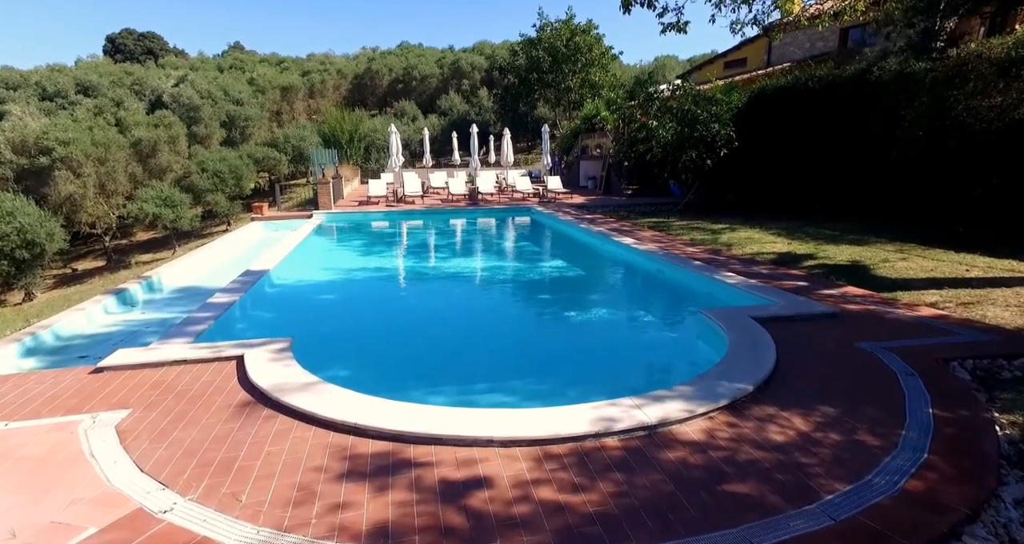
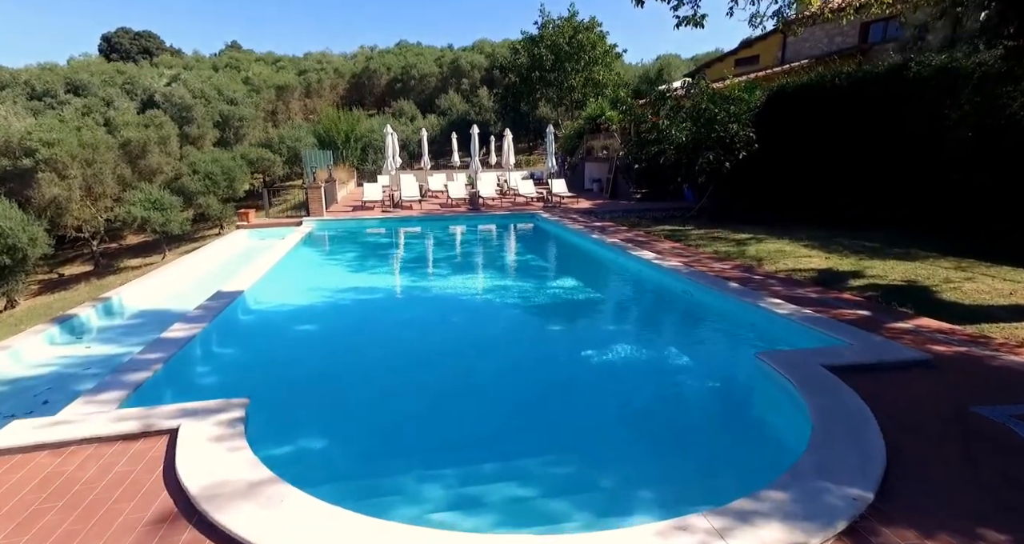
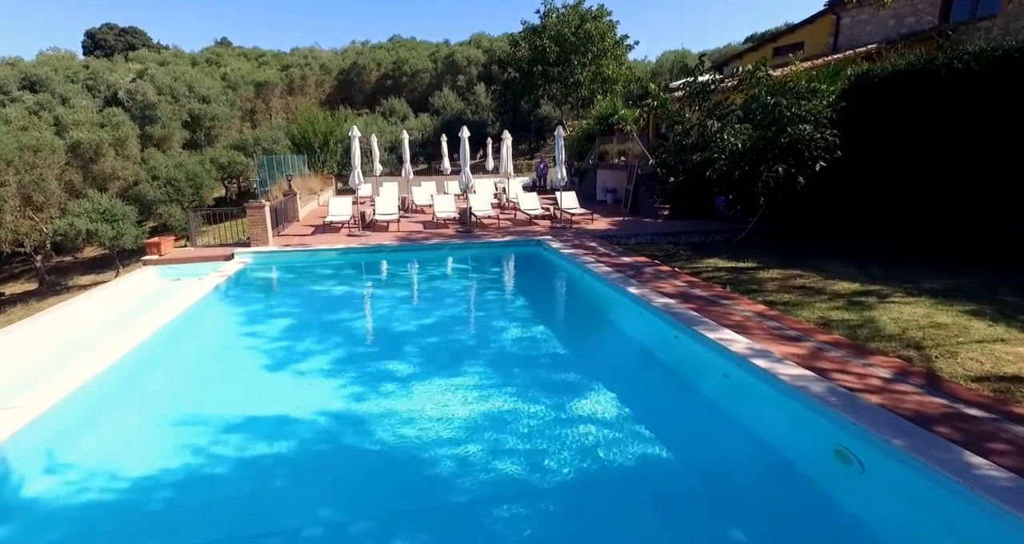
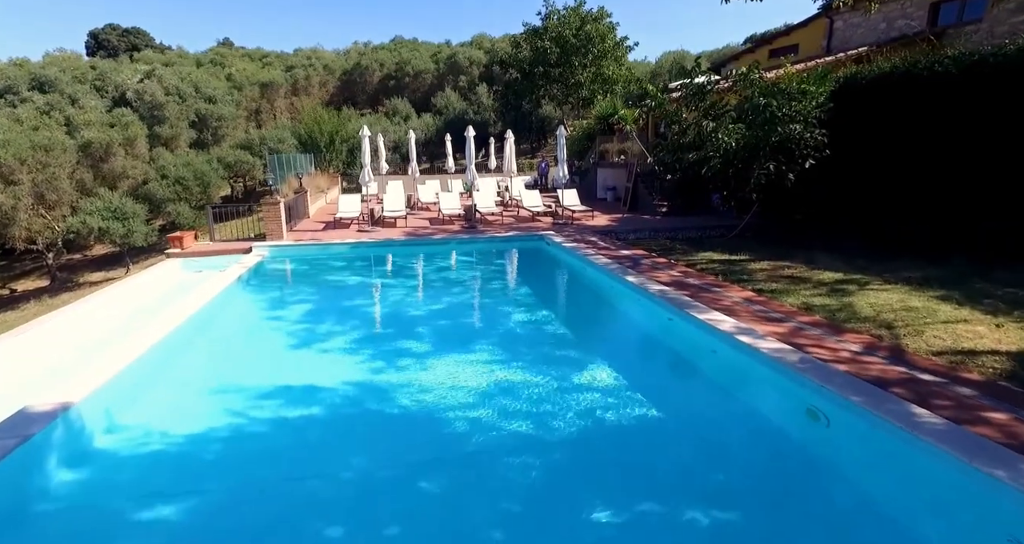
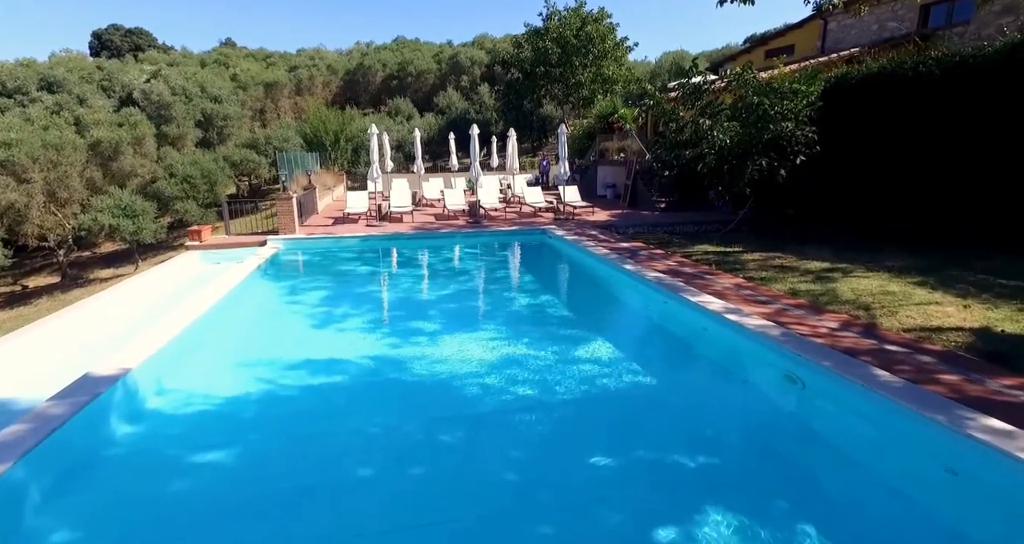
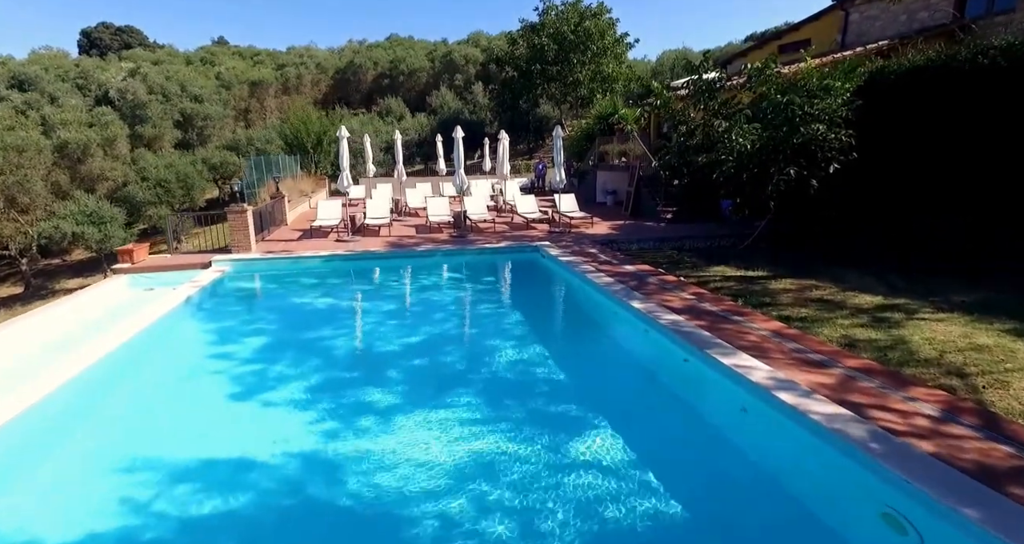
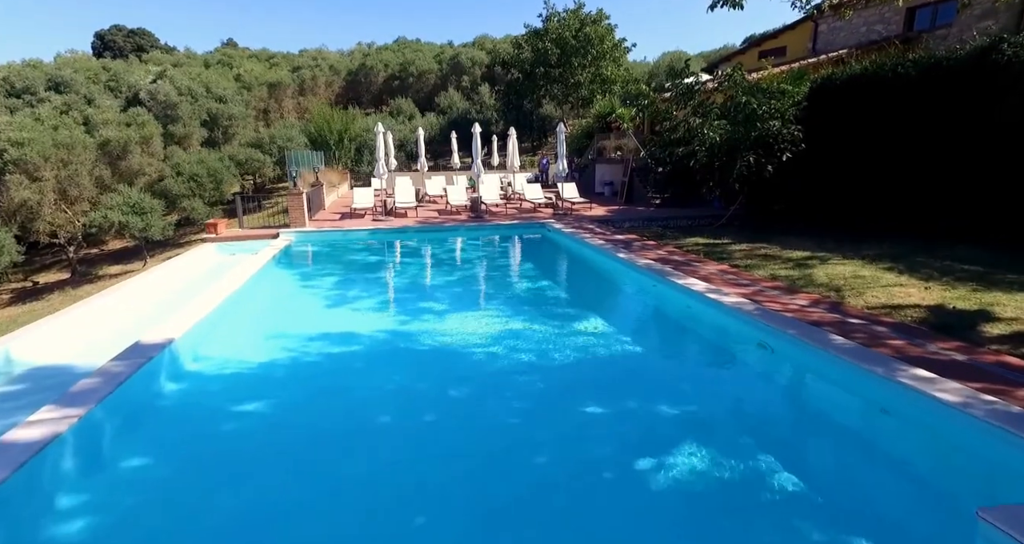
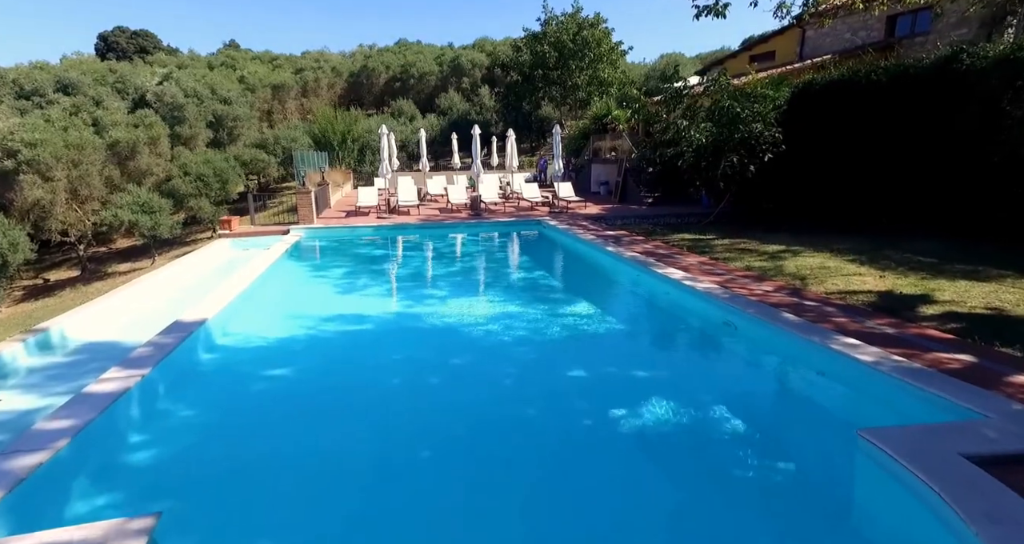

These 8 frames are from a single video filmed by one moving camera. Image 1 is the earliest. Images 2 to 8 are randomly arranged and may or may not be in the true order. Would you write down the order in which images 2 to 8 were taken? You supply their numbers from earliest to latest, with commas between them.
2, 8, 7, 5, 4, 3, 6
